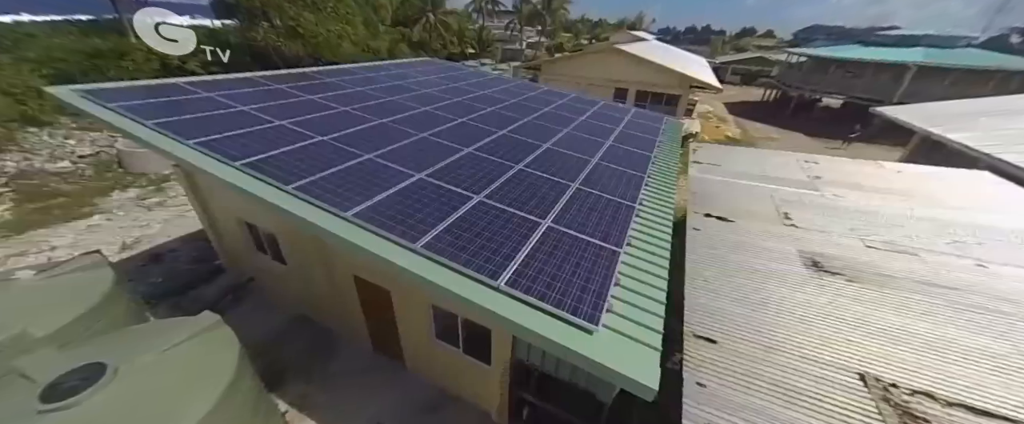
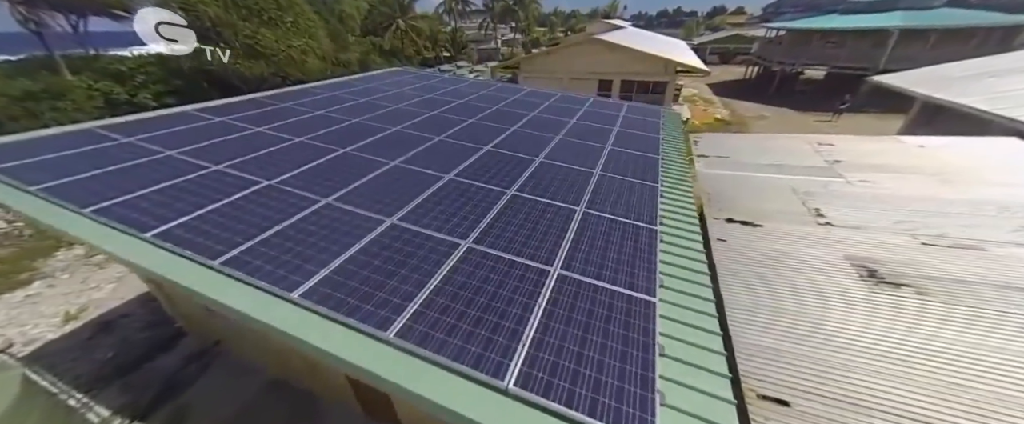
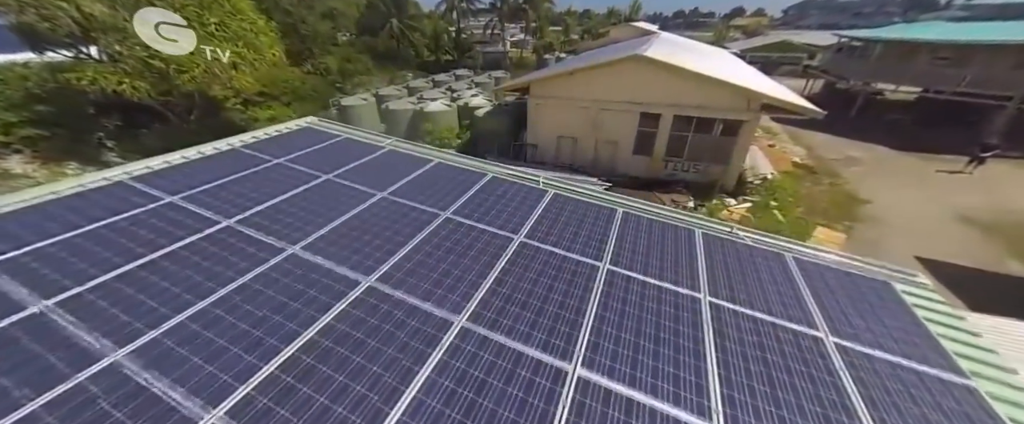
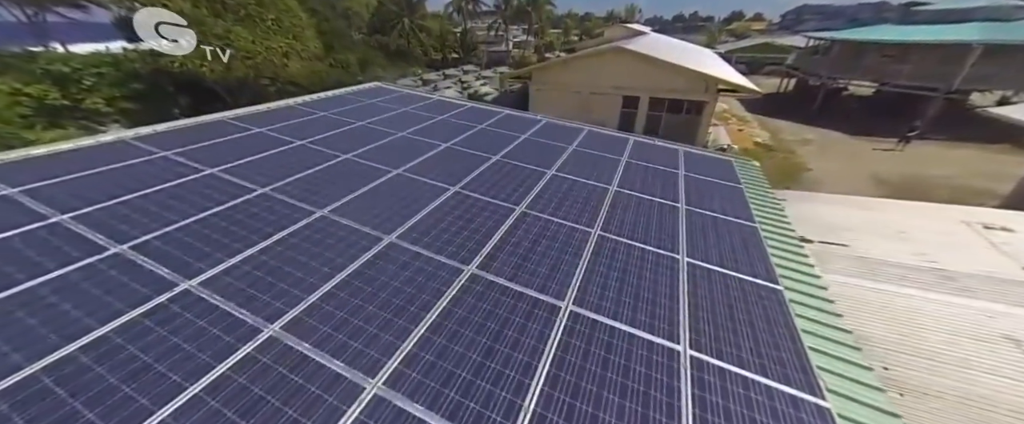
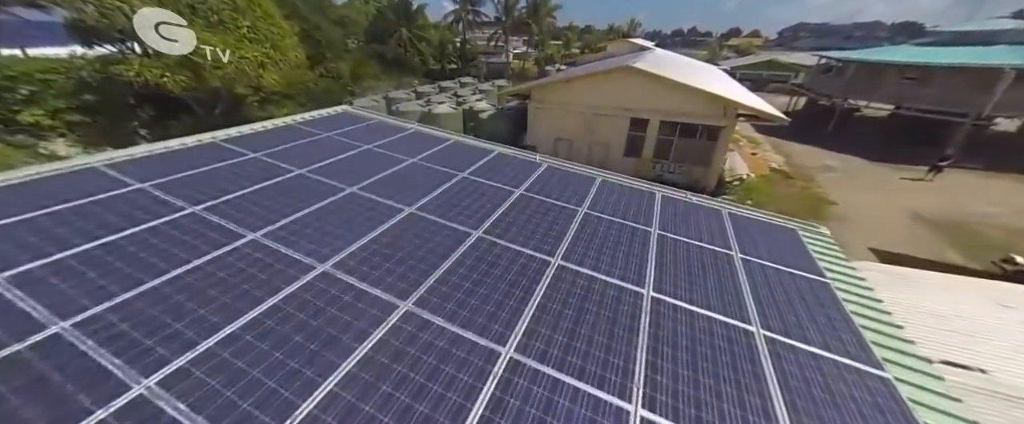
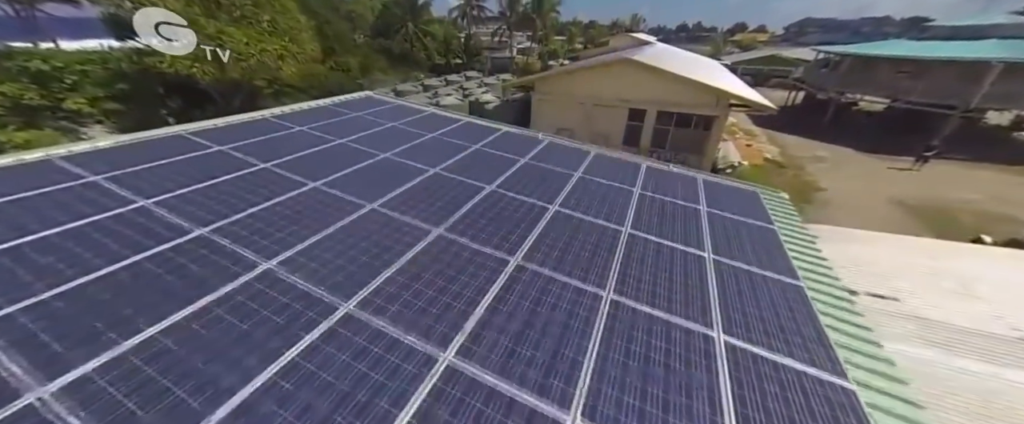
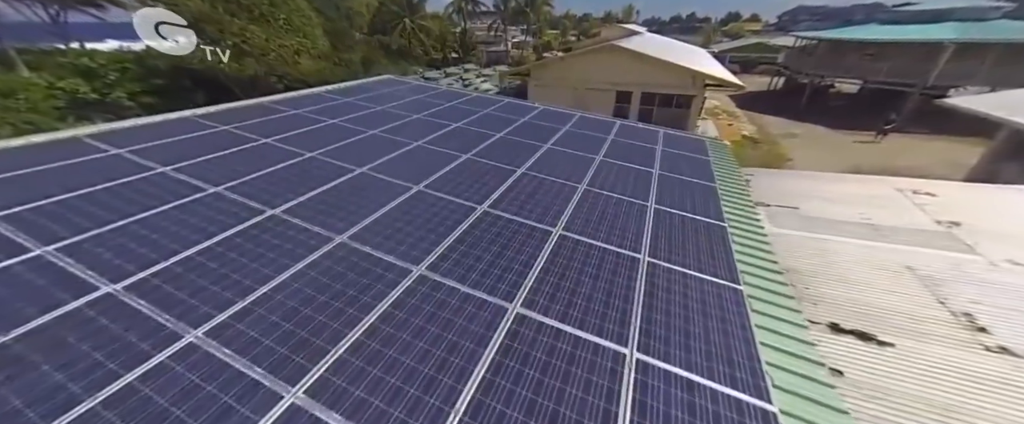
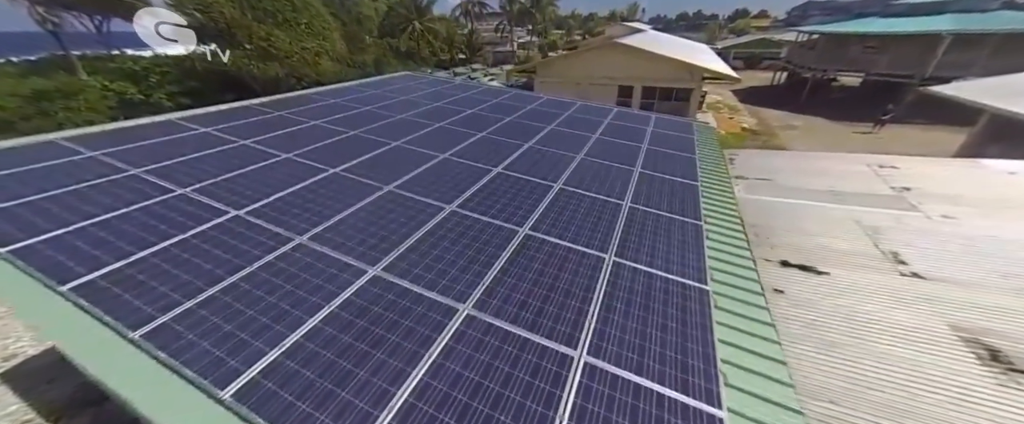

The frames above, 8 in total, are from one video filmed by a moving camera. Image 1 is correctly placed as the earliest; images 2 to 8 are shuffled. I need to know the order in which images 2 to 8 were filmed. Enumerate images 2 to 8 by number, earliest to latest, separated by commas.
2, 8, 7, 4, 6, 5, 3
